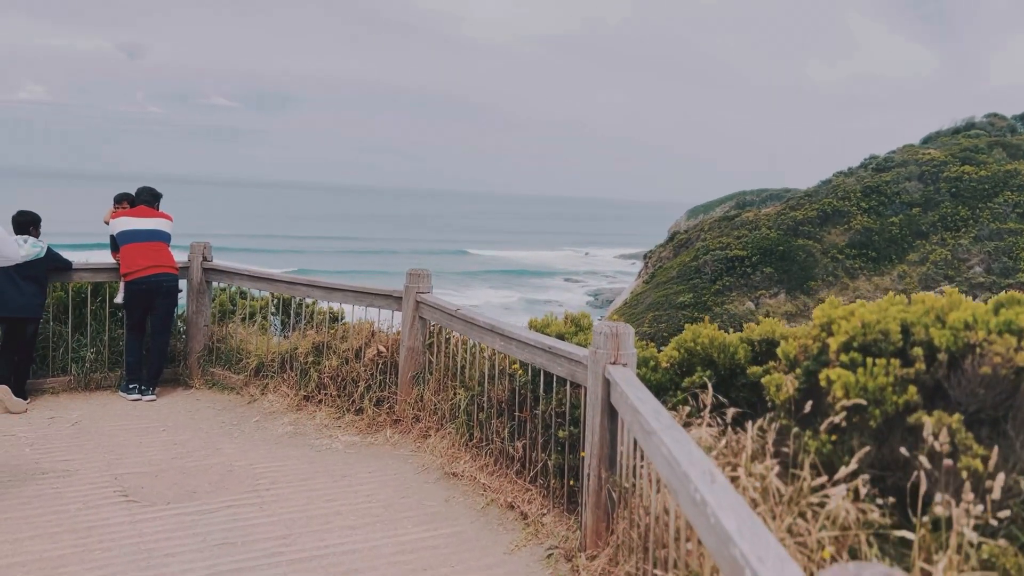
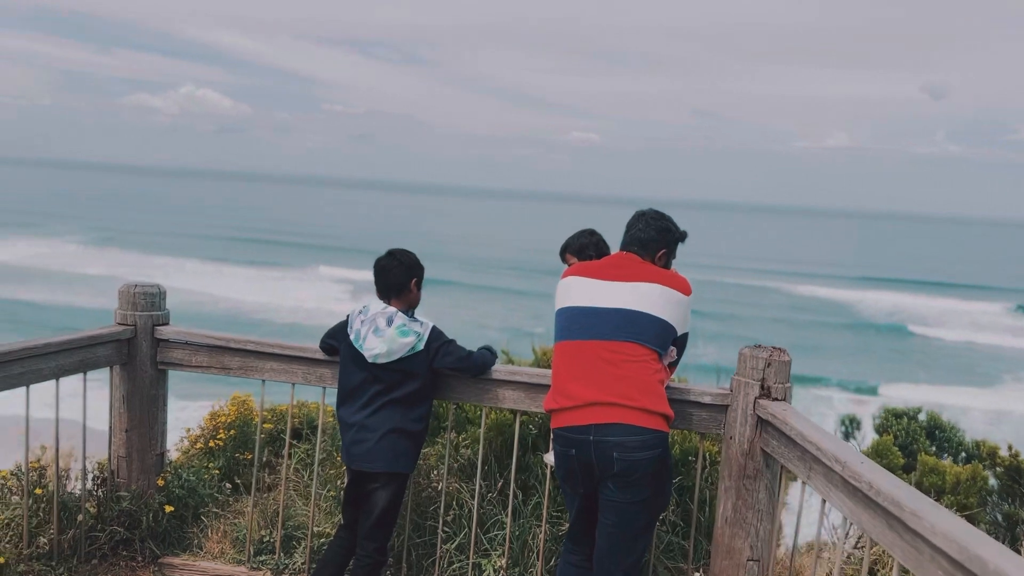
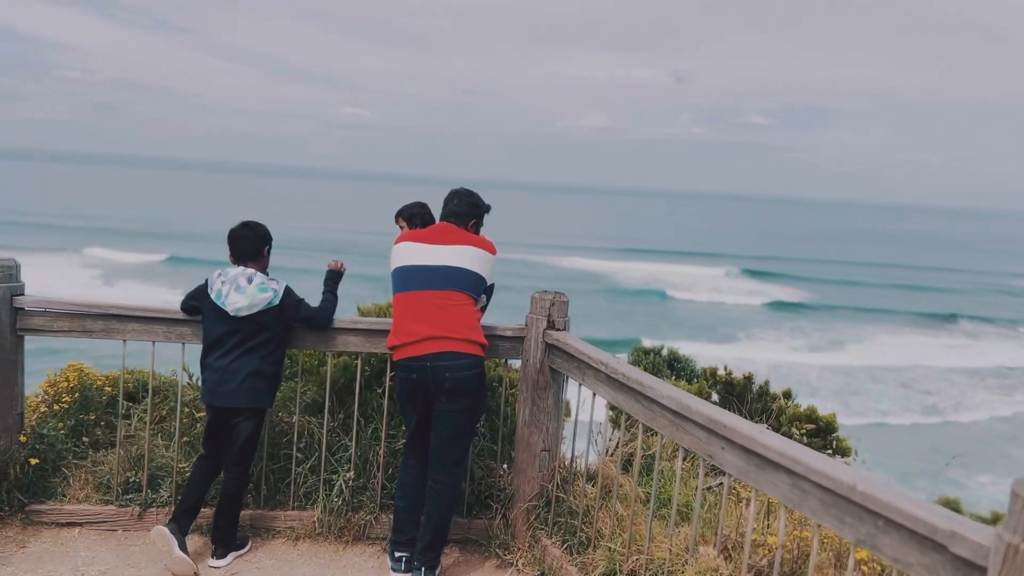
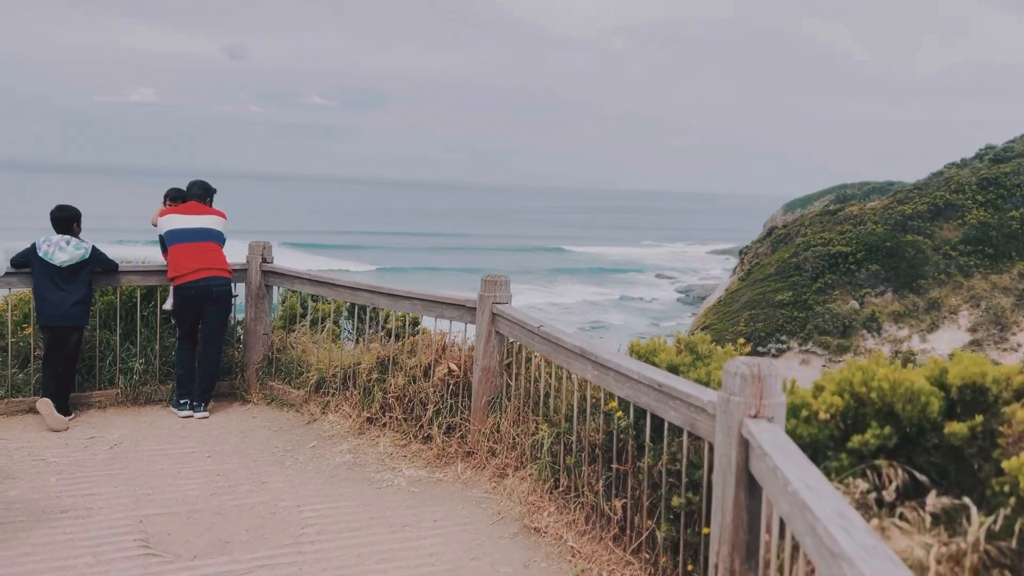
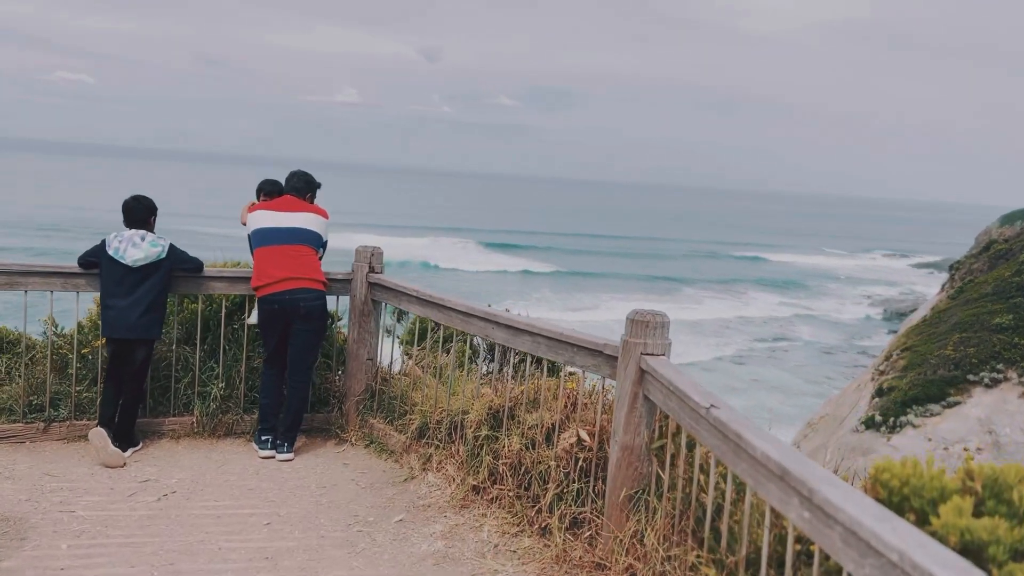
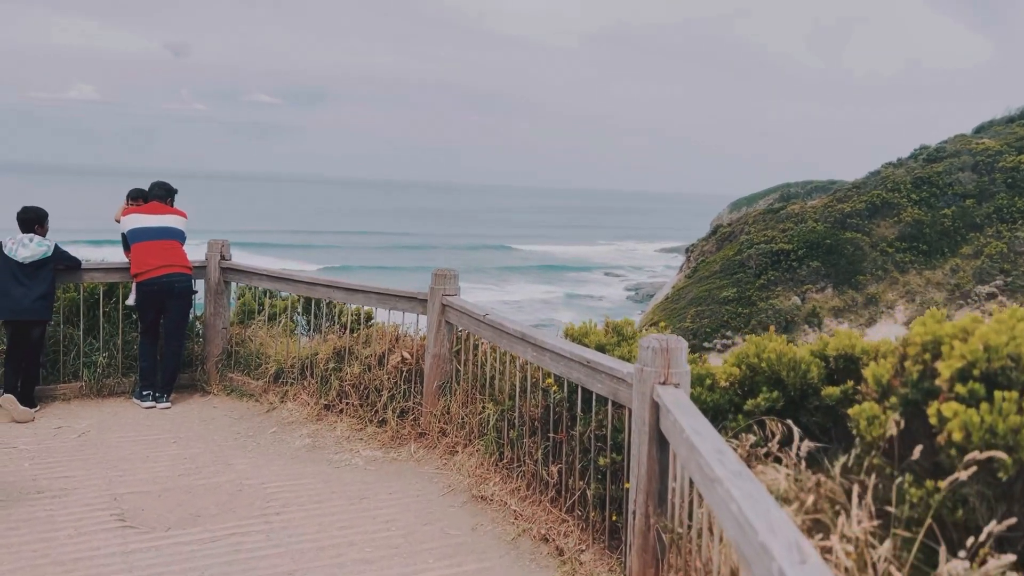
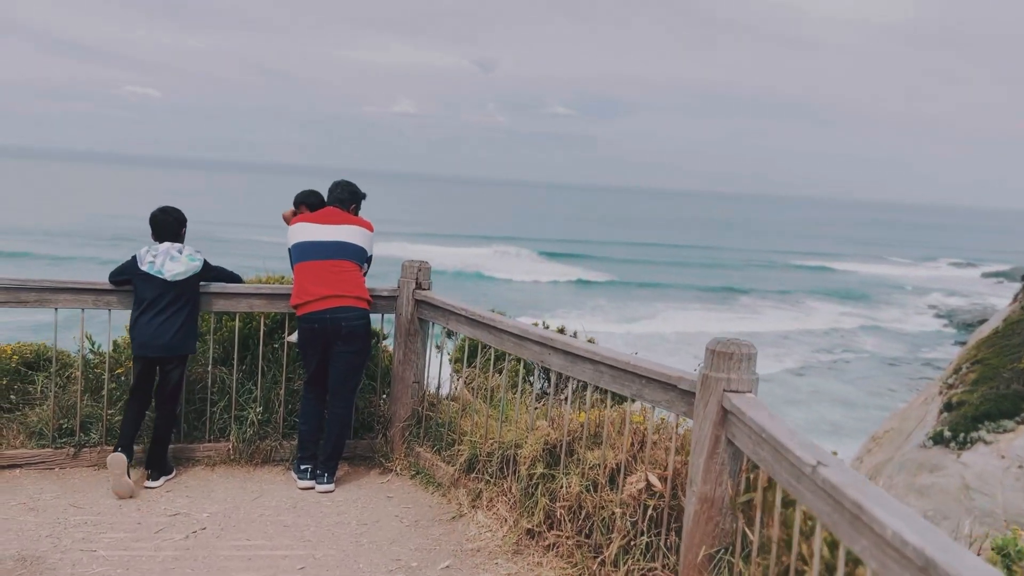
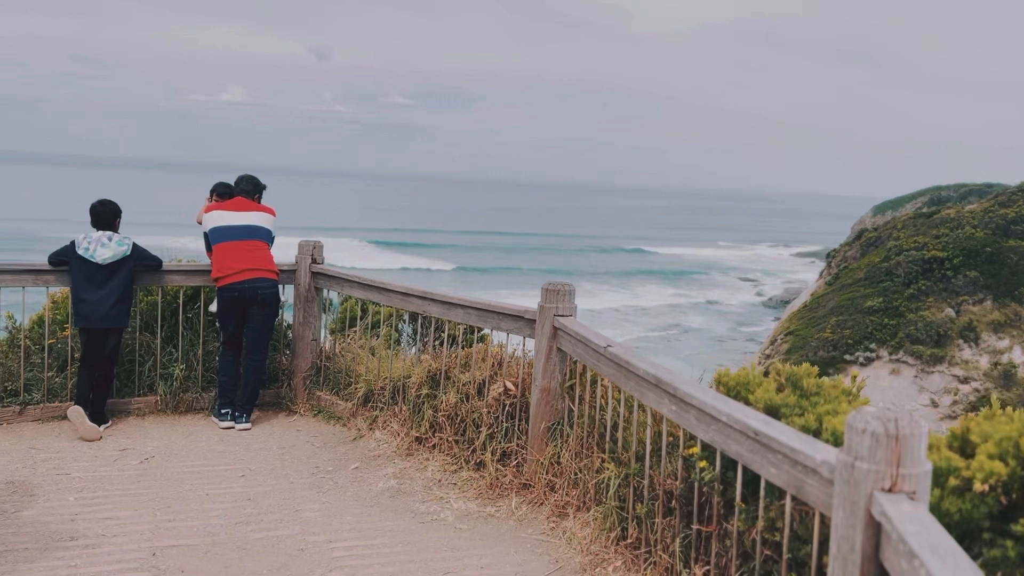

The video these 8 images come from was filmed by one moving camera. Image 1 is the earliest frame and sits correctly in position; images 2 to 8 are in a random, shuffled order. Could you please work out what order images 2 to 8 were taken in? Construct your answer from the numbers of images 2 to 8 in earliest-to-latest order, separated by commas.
6, 4, 8, 5, 7, 3, 2
